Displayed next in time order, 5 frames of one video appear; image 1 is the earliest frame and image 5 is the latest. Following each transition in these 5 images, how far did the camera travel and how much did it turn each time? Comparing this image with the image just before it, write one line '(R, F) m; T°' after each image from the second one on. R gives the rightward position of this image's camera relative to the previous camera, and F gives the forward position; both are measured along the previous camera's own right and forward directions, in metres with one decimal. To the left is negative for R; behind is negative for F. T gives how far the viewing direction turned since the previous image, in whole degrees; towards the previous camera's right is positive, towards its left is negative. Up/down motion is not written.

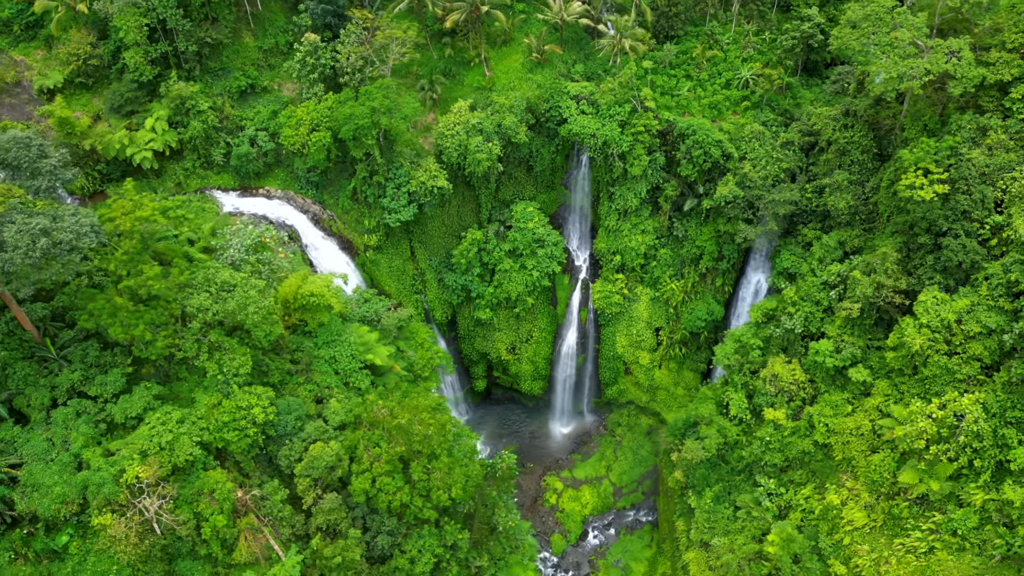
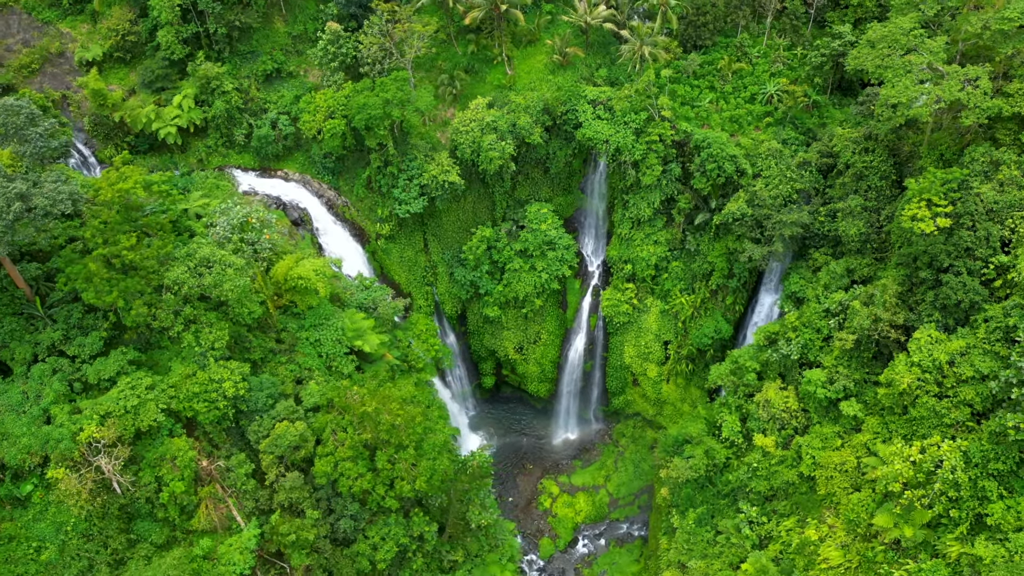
(+1.7, +0.1) m; -4°
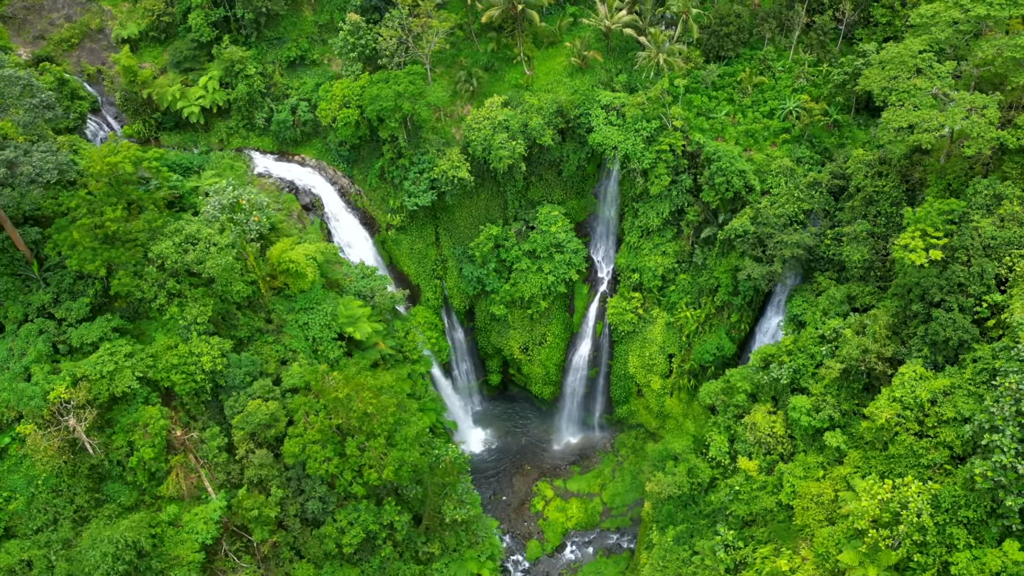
(+1.6, +0.1) m; -3°
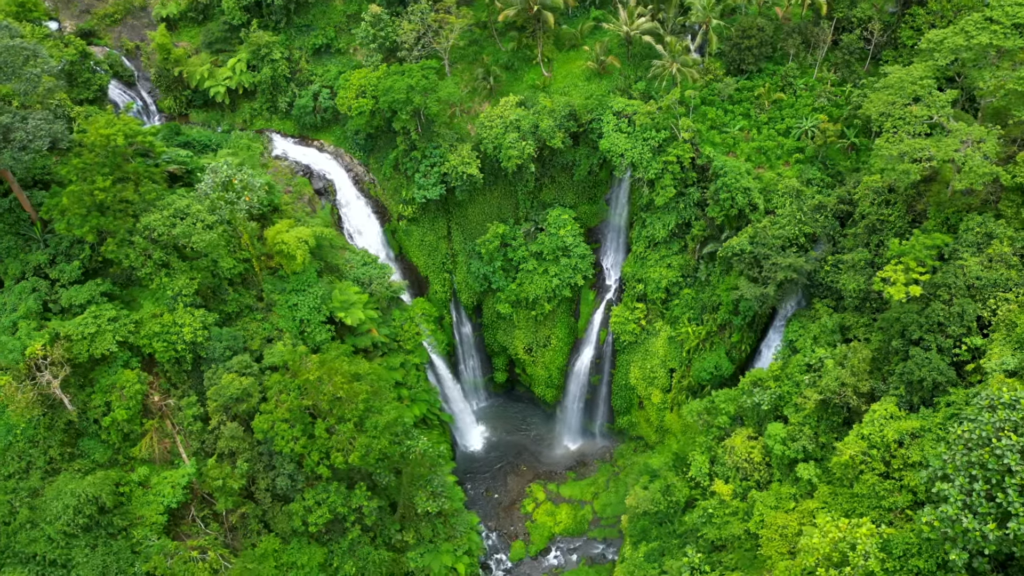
(+1.7, 0.0) m; -4°
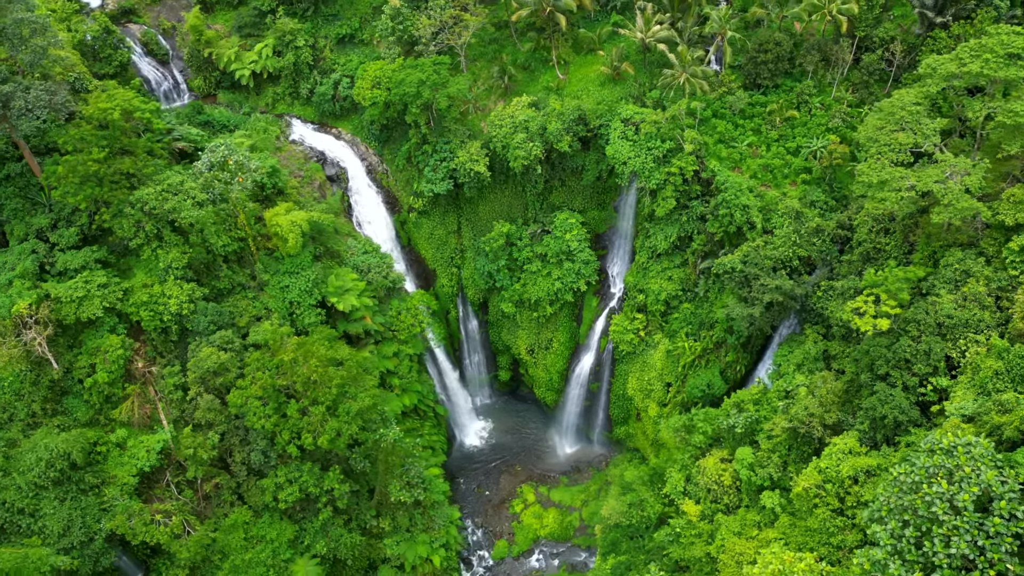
(+1.7, -0.1) m; -3°
